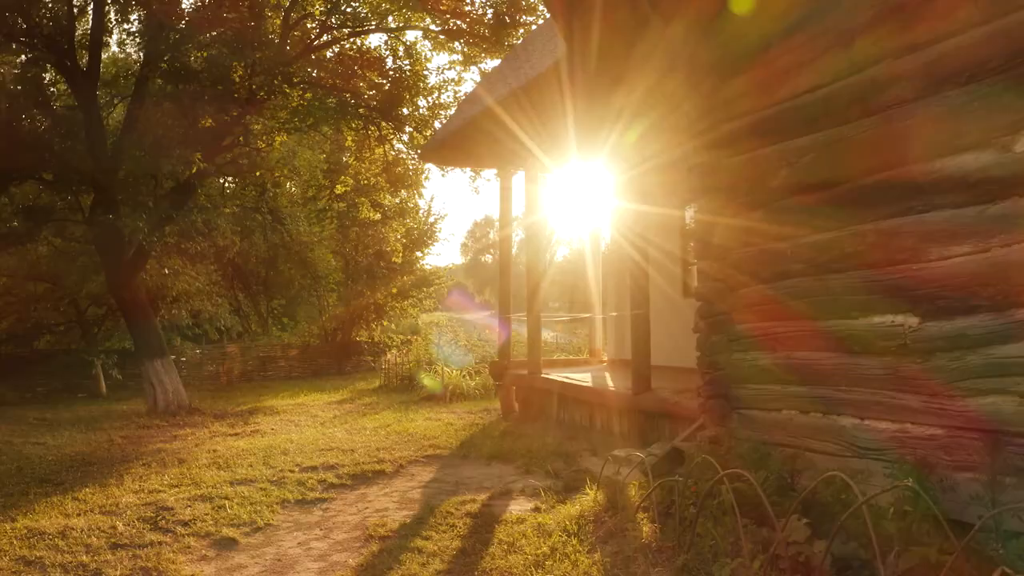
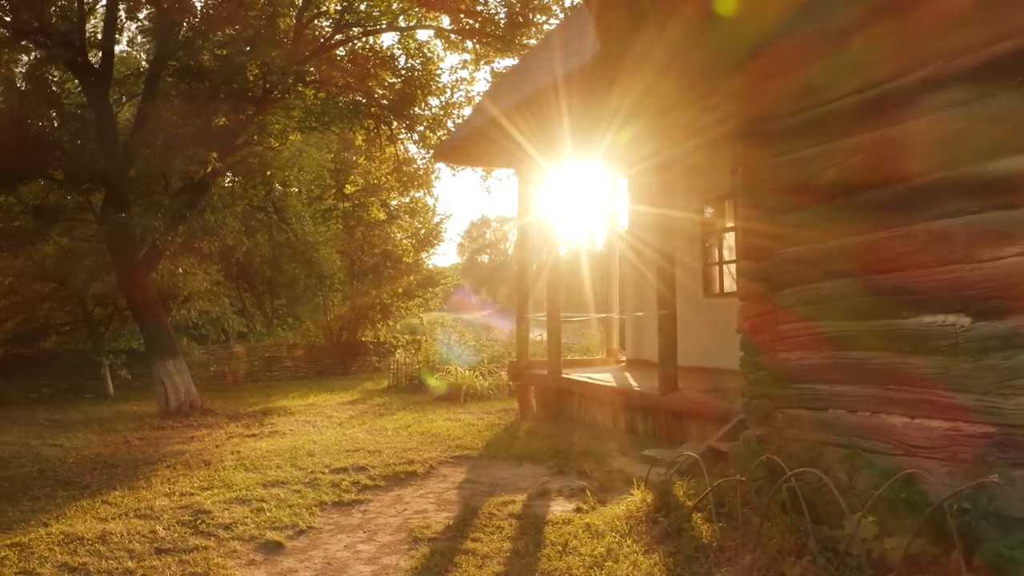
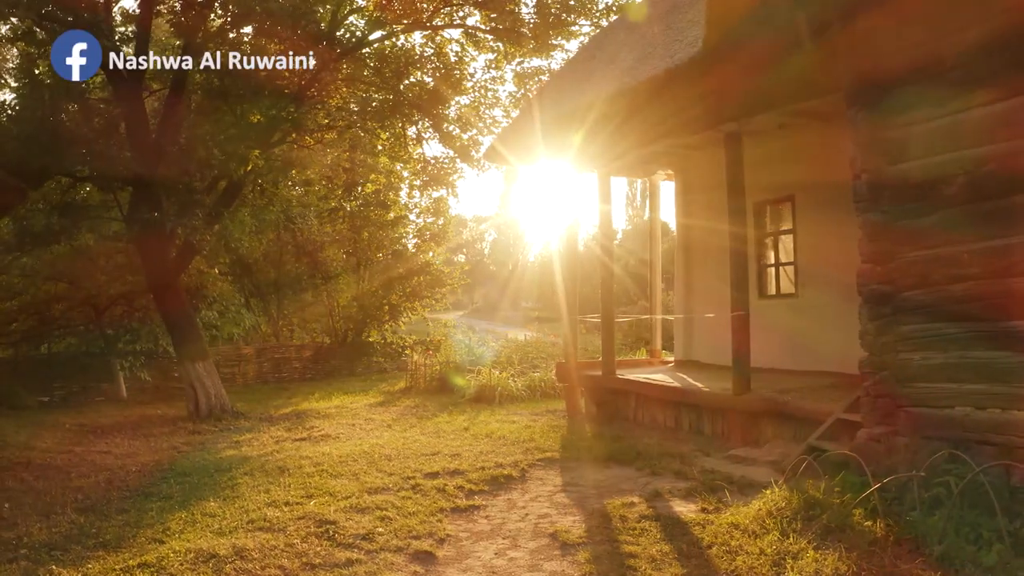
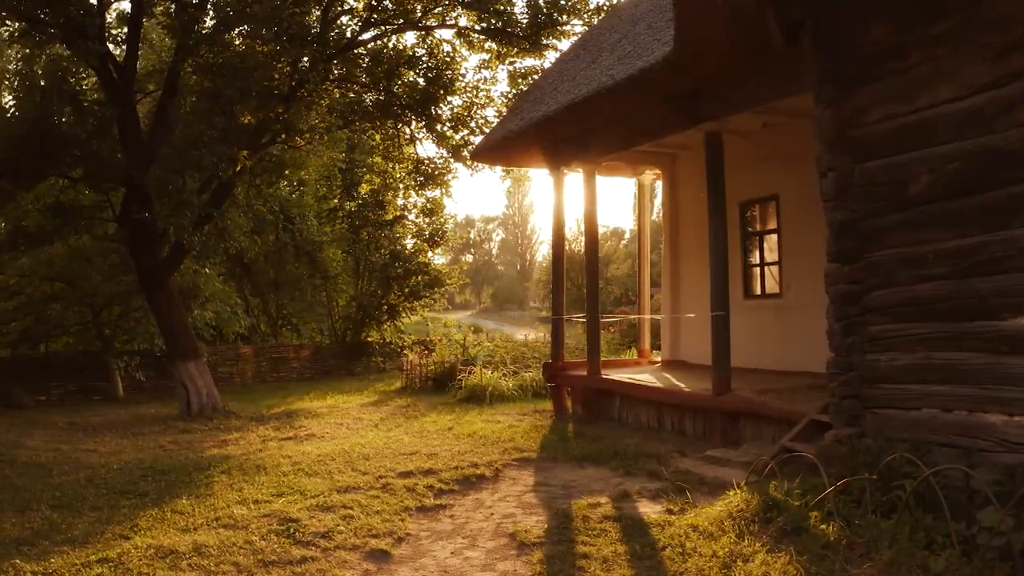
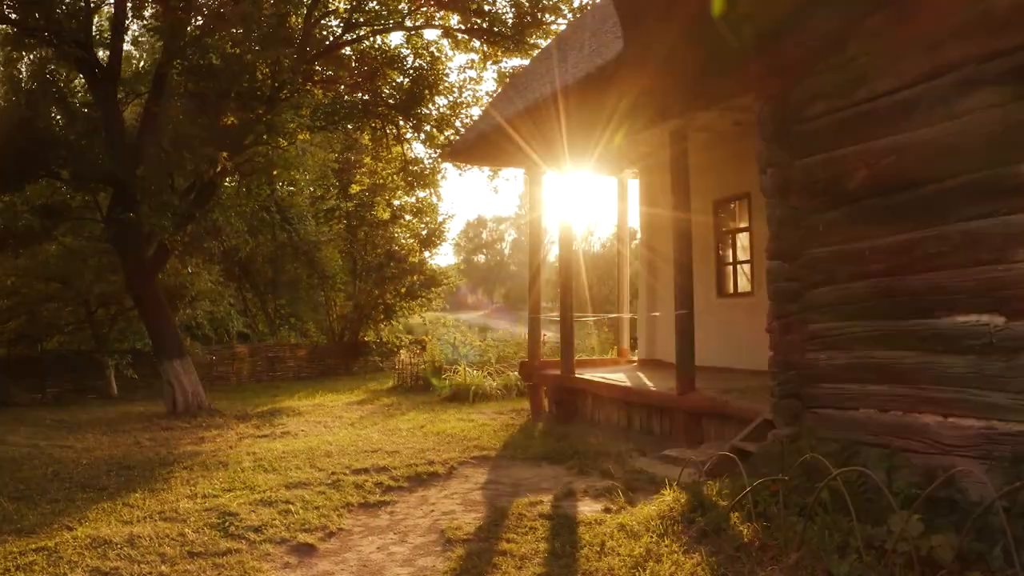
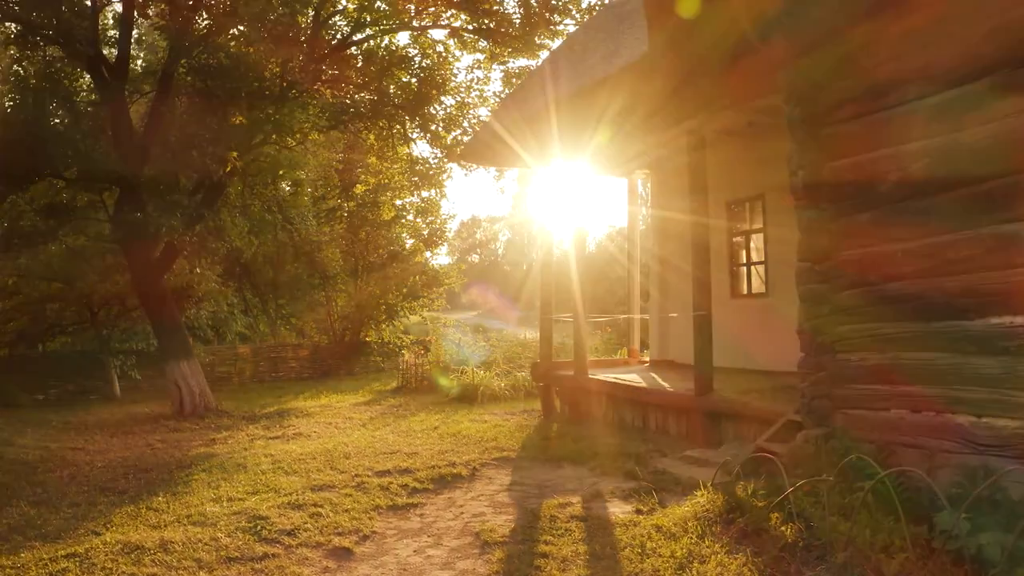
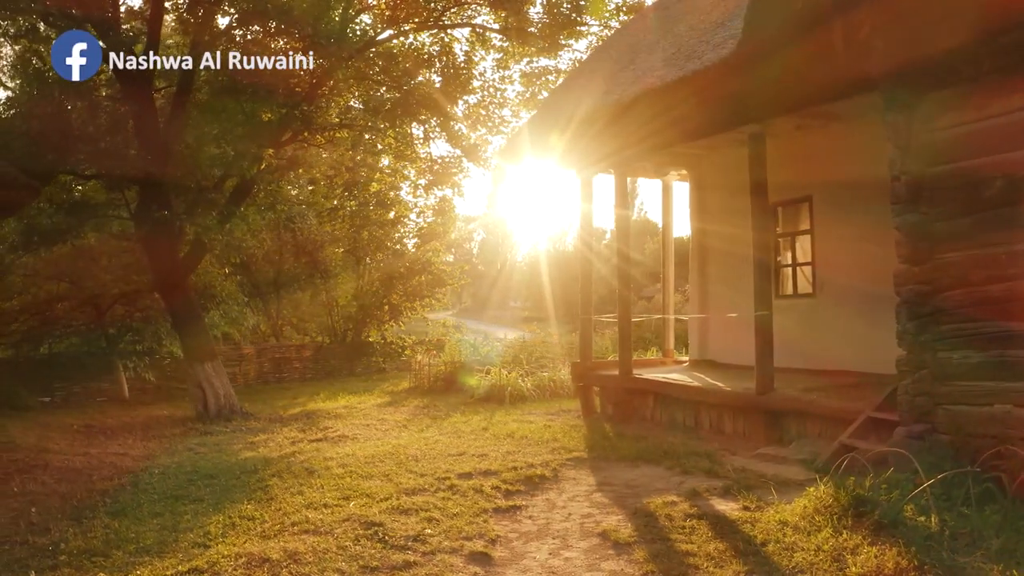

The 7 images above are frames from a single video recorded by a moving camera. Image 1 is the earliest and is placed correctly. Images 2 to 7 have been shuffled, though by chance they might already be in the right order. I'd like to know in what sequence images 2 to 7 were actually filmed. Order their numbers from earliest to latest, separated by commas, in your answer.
2, 5, 6, 4, 3, 7
